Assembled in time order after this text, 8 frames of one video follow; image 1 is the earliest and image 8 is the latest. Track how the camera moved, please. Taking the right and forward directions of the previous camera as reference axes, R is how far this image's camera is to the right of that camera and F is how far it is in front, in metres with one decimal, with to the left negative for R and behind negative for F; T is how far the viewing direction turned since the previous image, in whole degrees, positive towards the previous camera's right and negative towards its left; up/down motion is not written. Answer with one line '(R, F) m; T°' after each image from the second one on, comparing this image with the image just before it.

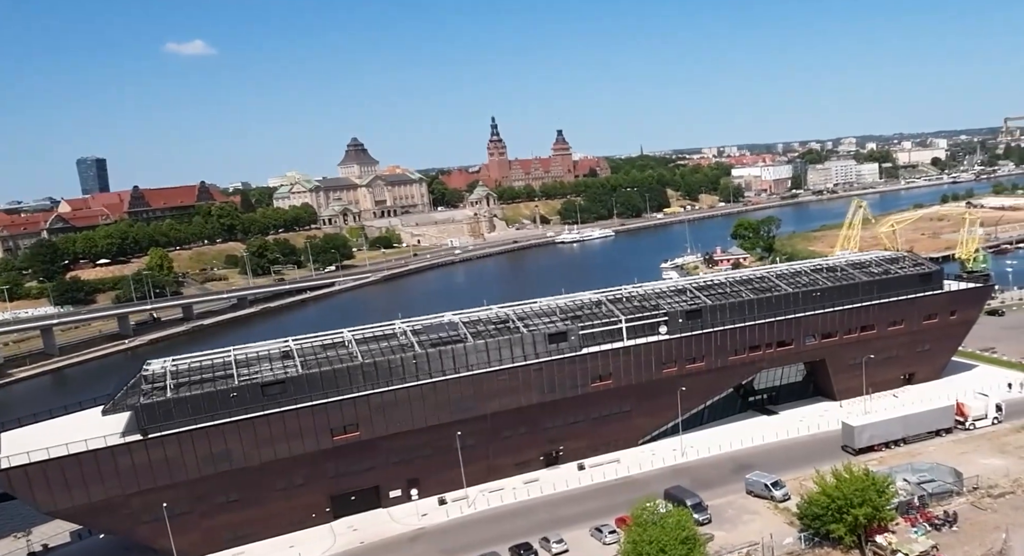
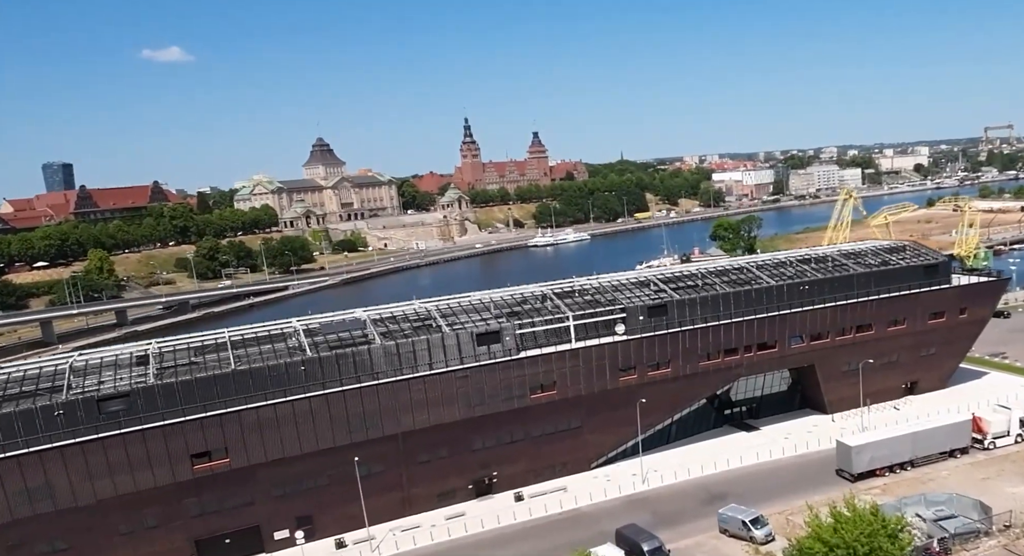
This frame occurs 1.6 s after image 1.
(+3.2, +9.4) m; +1°
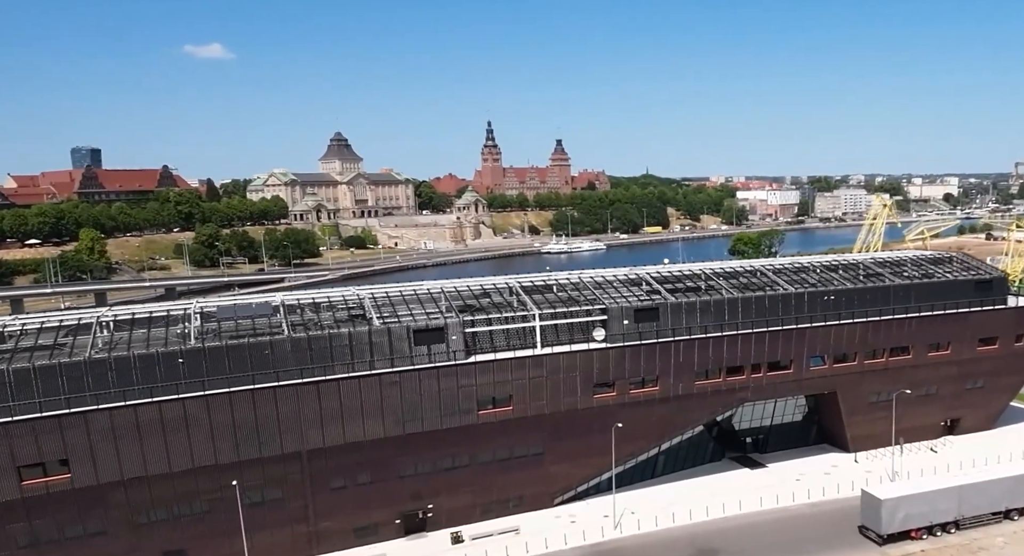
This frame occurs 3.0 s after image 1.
(+3.1, +8.1) m; -2°
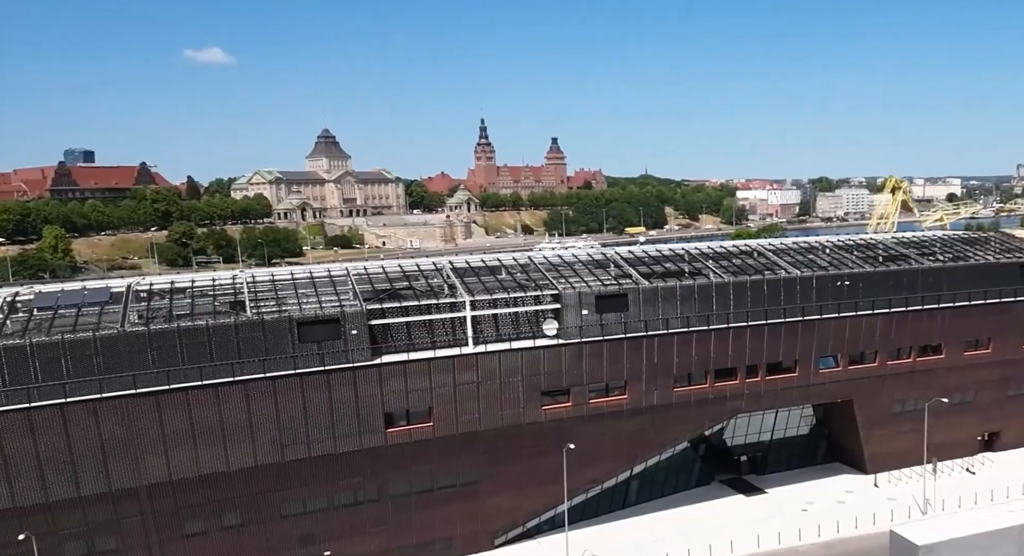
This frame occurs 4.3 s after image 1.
(+2.7, +7.8) m; 0°
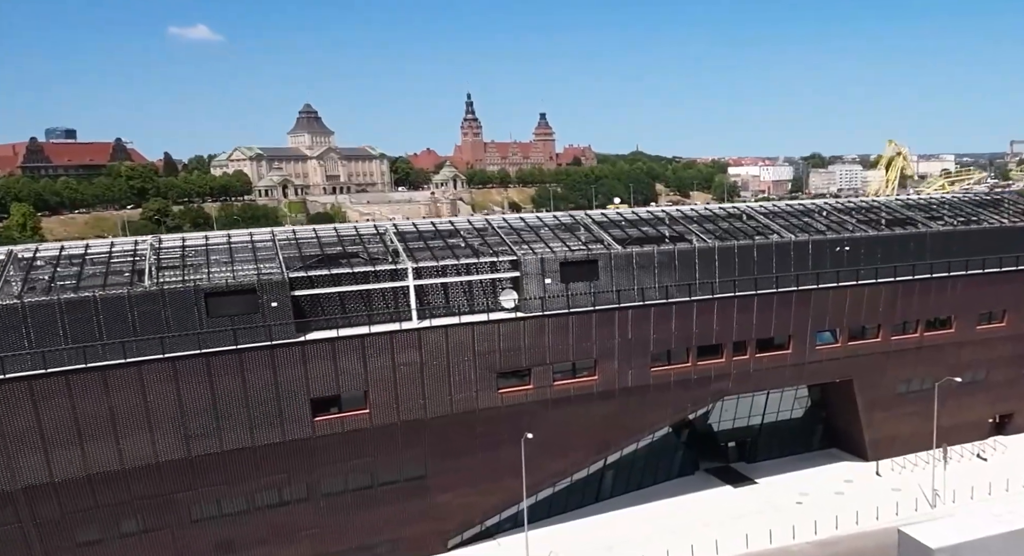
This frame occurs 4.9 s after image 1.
(+1.2, +3.7) m; +1°
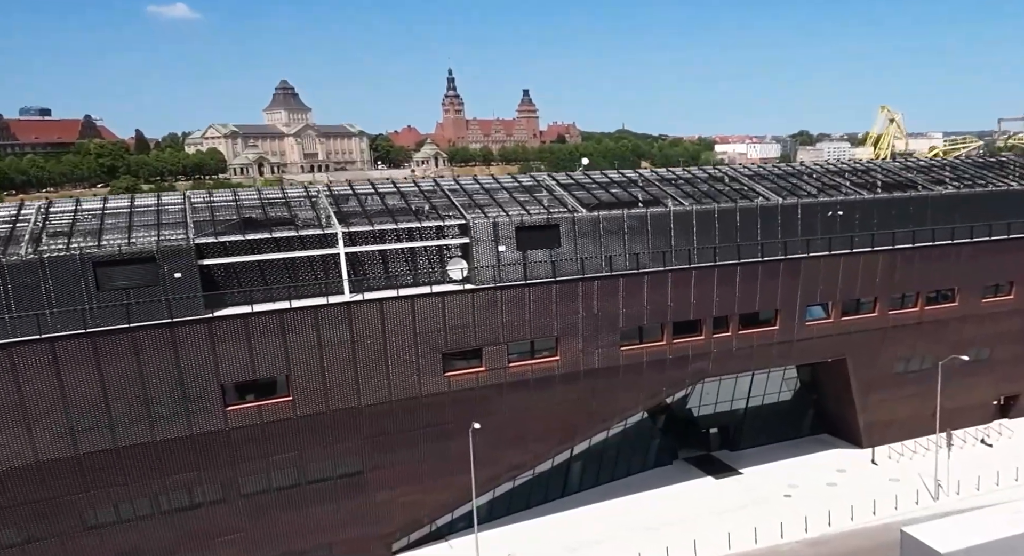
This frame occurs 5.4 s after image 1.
(+1.0, +3.1) m; +1°
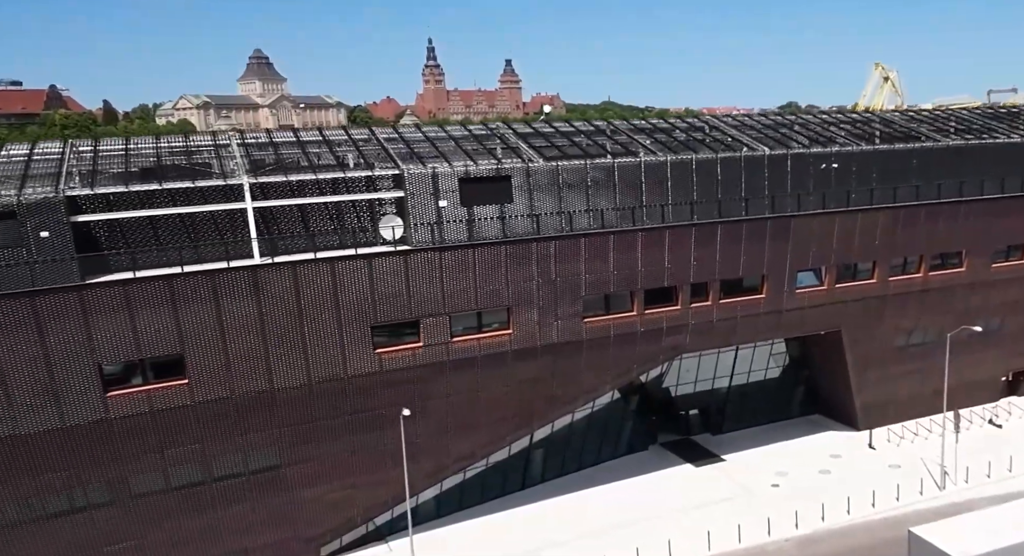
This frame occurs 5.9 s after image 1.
(+1.0, +3.1) m; +1°
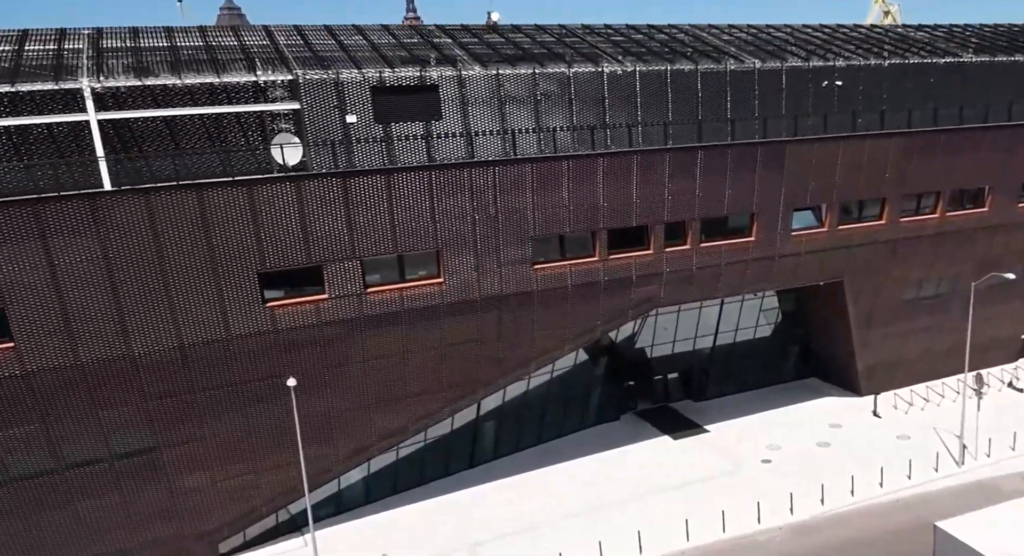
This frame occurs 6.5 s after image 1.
(+1.1, +3.5) m; +1°
